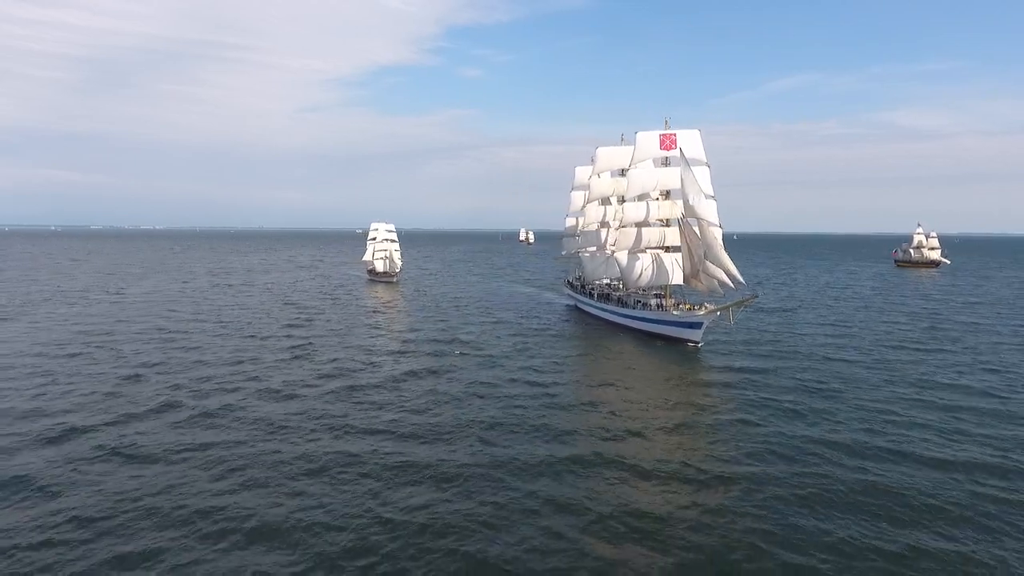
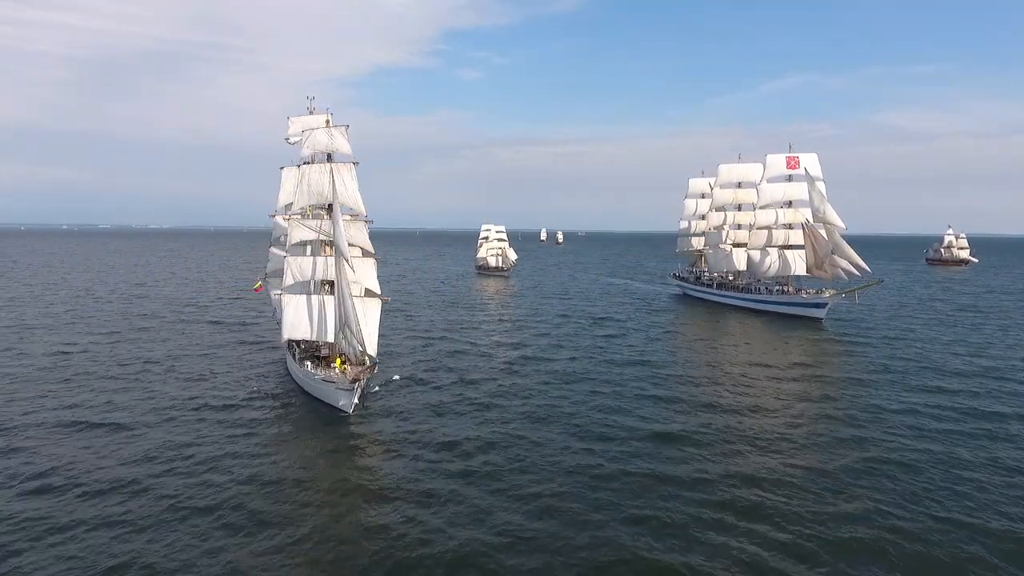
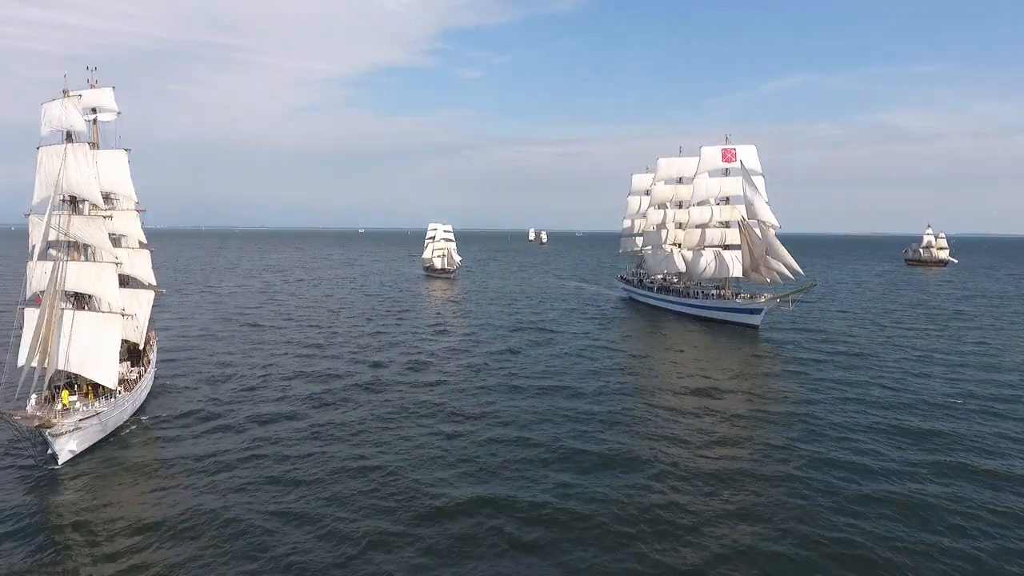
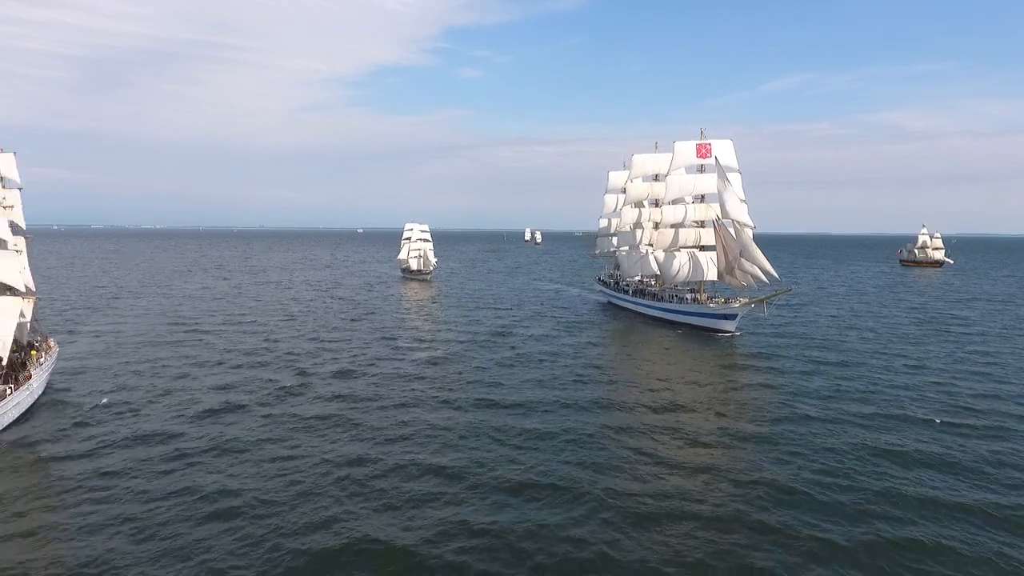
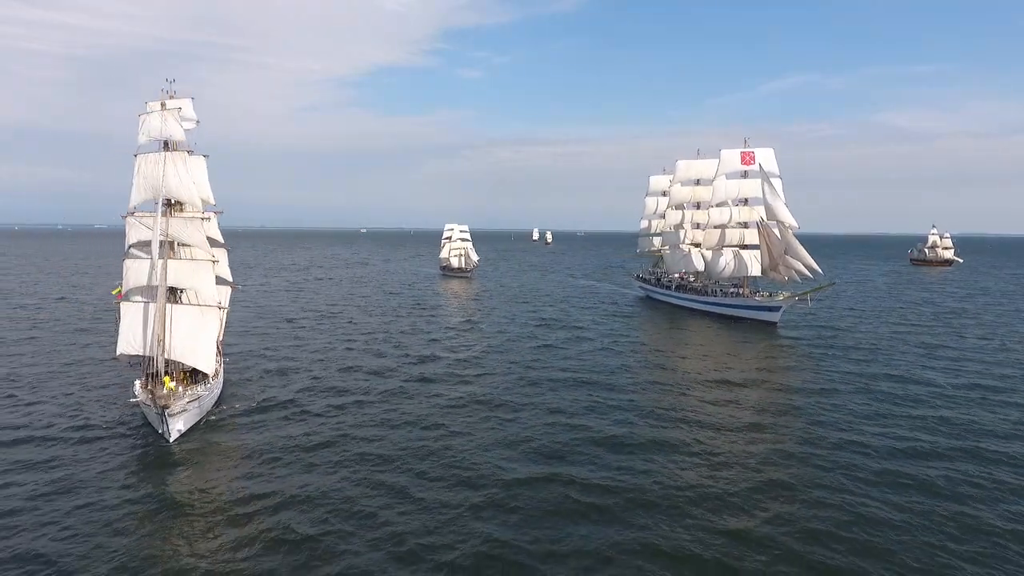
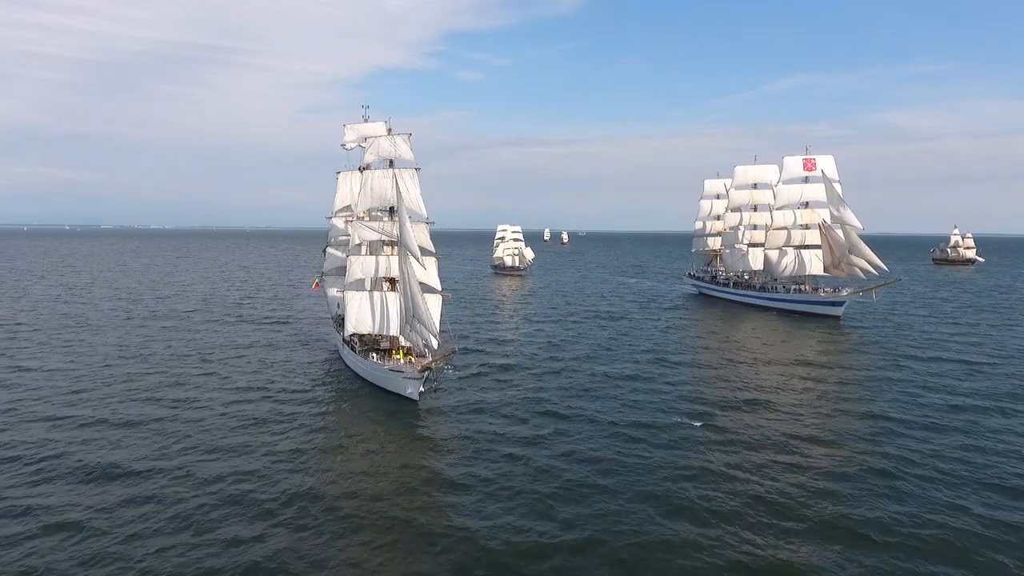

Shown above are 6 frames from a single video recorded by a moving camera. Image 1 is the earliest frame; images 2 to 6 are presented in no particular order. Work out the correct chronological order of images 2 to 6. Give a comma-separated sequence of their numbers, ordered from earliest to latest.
4, 3, 5, 2, 6
